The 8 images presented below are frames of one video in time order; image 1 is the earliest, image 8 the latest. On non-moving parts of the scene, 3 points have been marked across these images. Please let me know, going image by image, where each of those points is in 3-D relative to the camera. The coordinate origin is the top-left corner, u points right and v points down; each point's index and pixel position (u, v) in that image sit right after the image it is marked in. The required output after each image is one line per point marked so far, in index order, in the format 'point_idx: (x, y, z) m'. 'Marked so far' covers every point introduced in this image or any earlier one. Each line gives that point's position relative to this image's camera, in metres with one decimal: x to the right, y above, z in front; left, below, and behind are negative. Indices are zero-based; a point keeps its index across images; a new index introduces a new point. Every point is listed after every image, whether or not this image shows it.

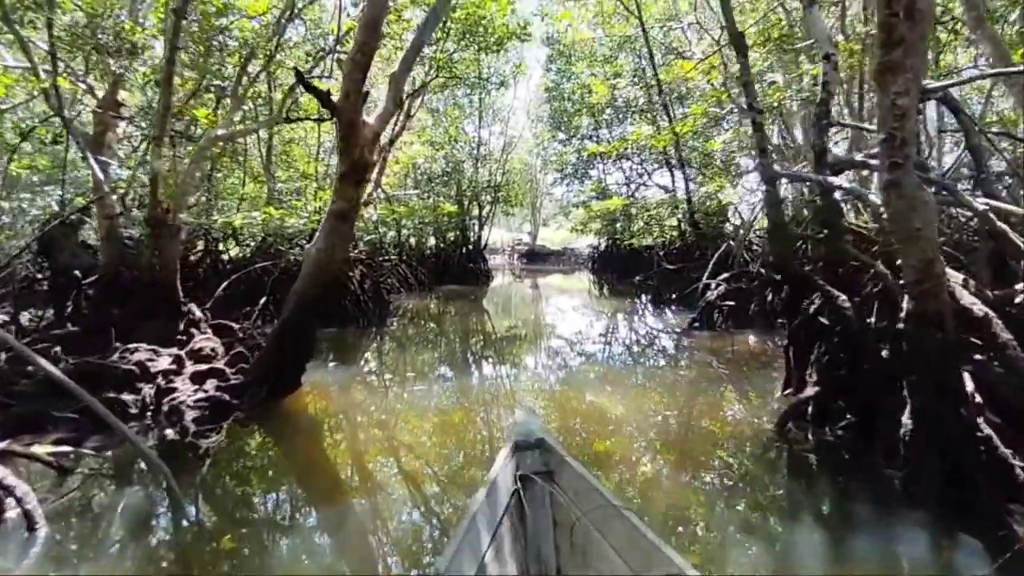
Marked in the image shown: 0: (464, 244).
0: (-1.3, +1.2, +17.4) m
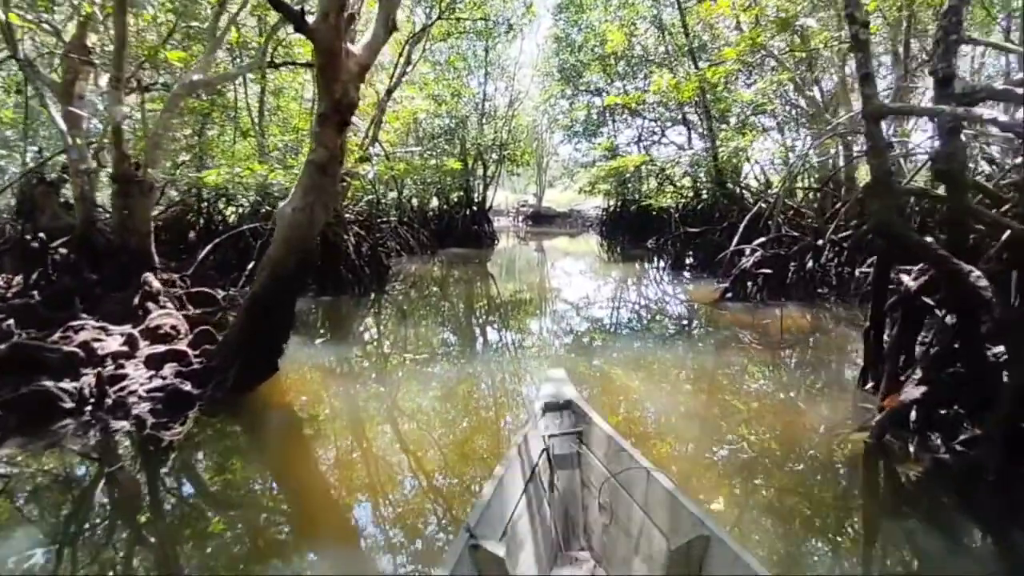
0: (-1.1, +2.1, +16.9) m
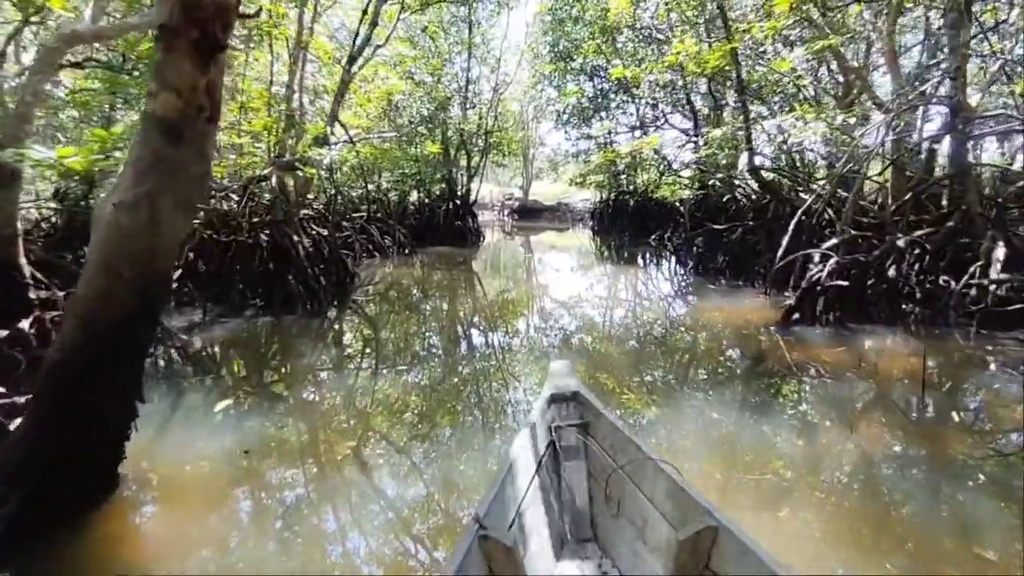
0: (-1.5, +2.2, +15.9) m
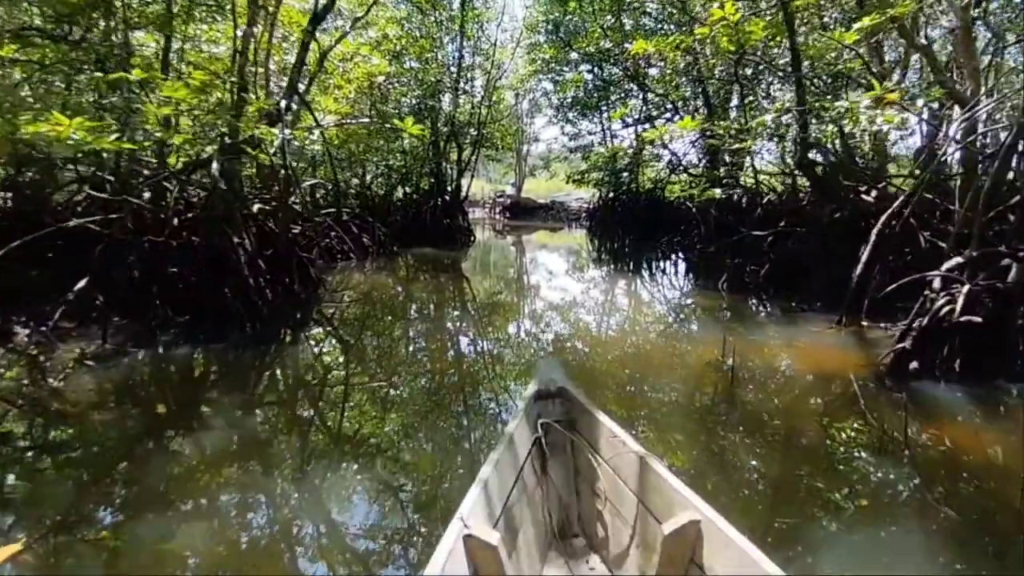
0: (-1.6, +2.1, +15.0) m
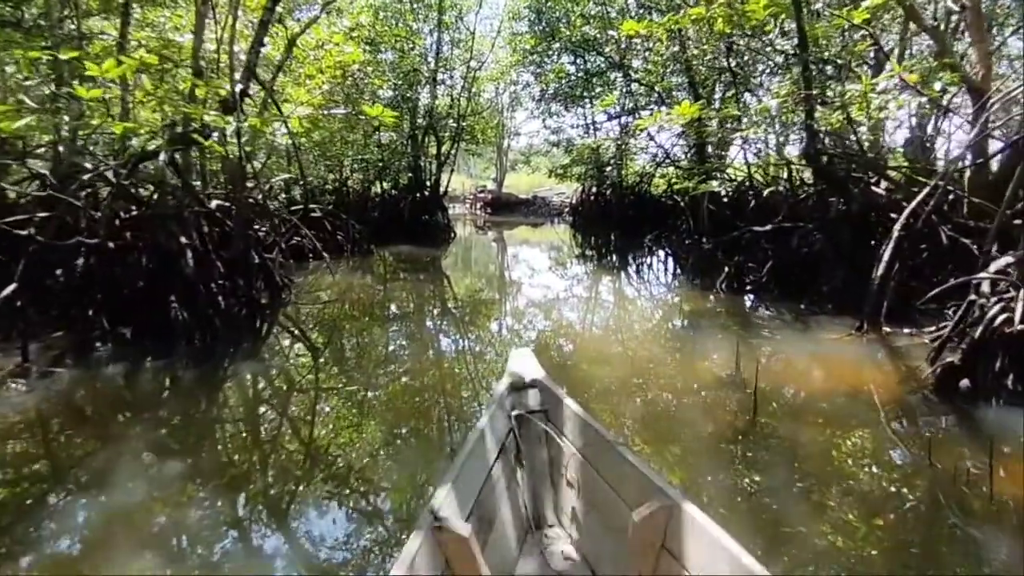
0: (-2.0, +2.2, +14.6) m
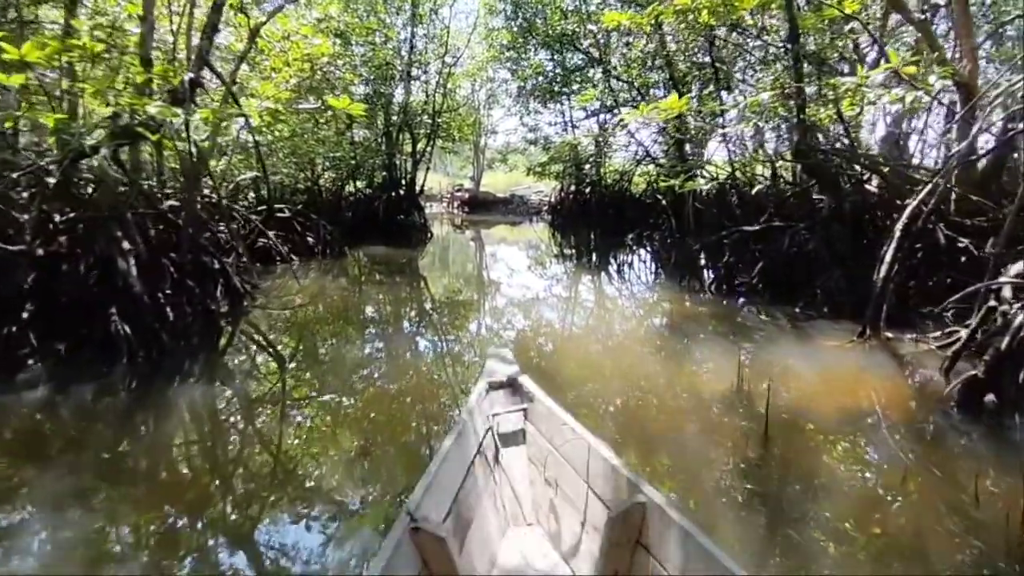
0: (-2.5, +2.2, +14.3) m
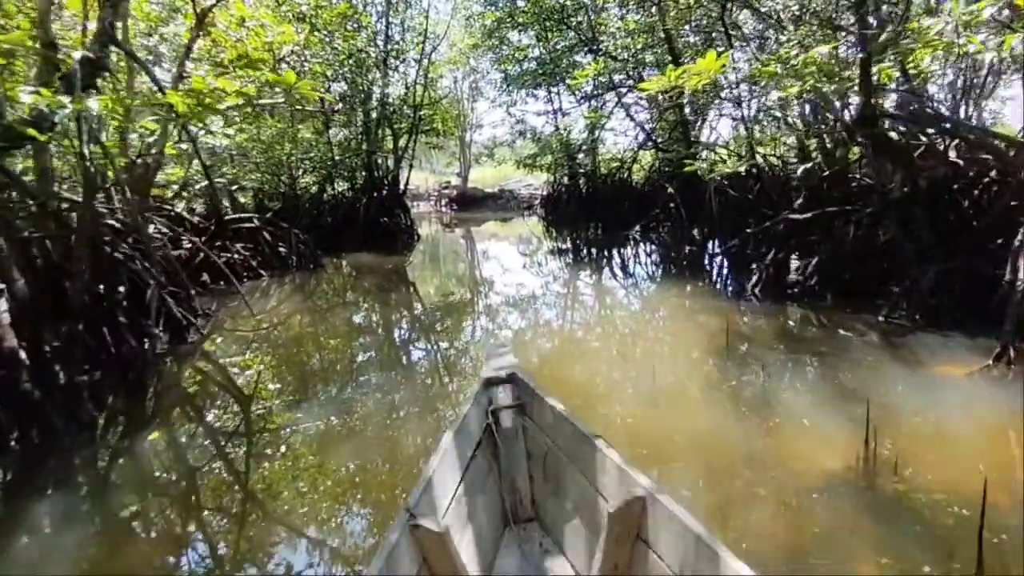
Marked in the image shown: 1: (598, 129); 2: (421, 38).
0: (-2.7, +2.1, +13.7) m
1: (+1.3, +2.4, +10.2) m
2: (-1.8, +5.0, +13.5) m
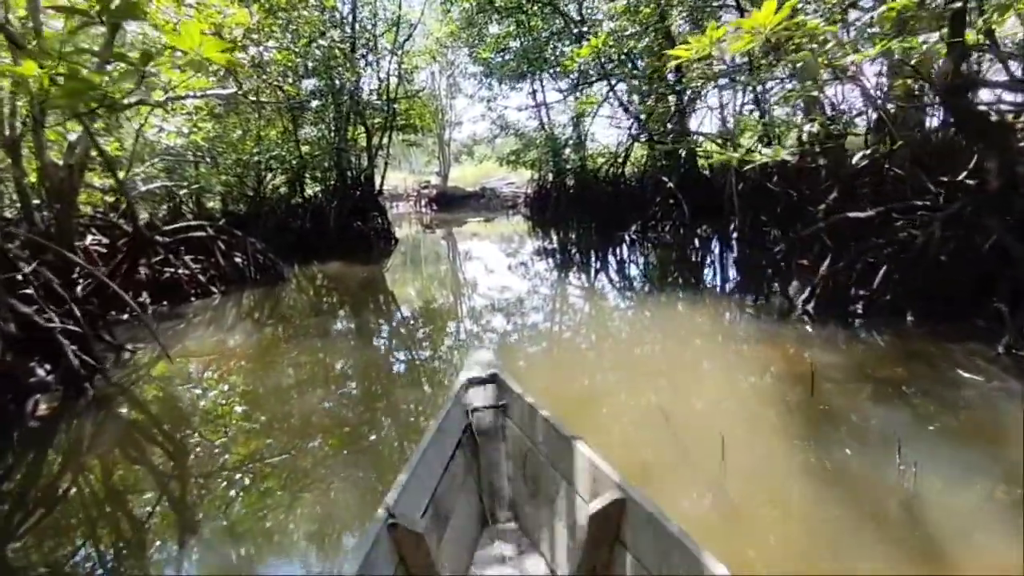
0: (-3.1, +1.9, +13.0) m
1: (+1.1, +2.3, +9.7) m
2: (-2.3, +4.9, +12.8) m
